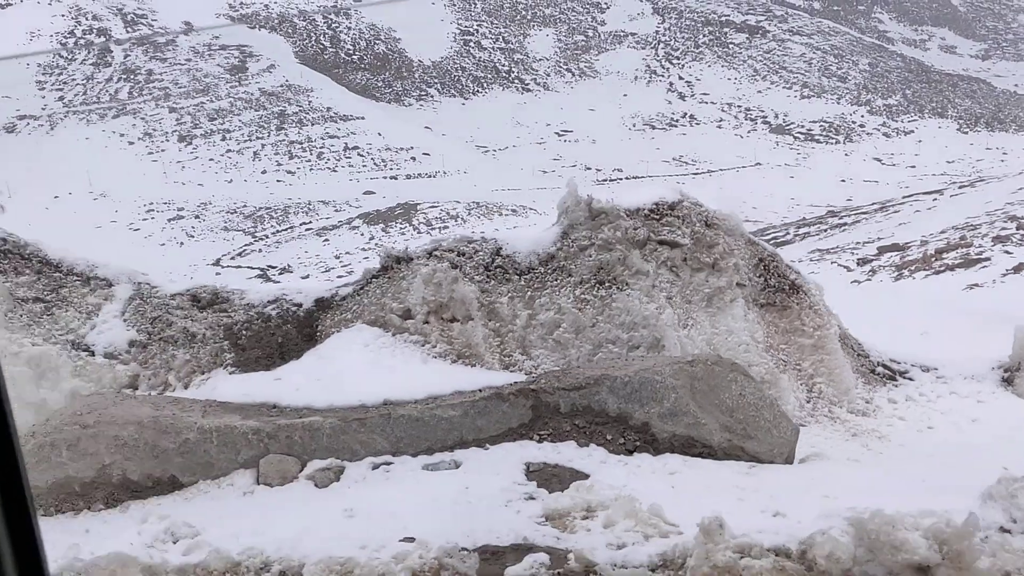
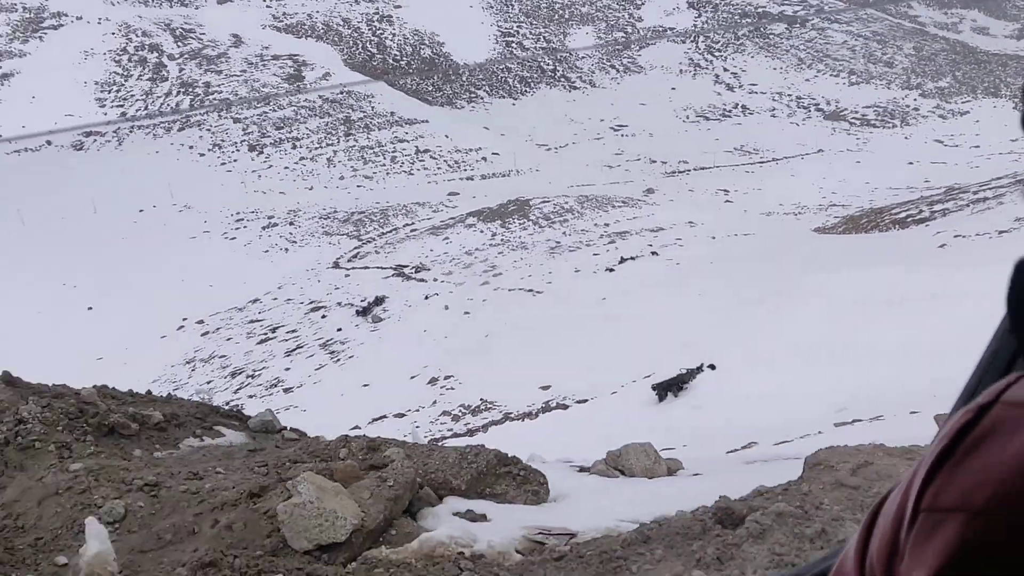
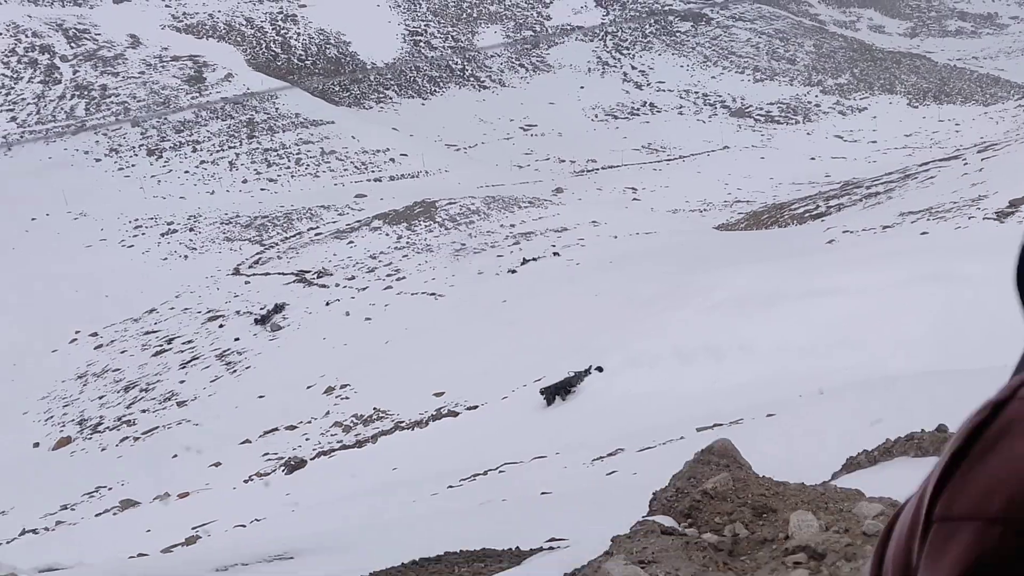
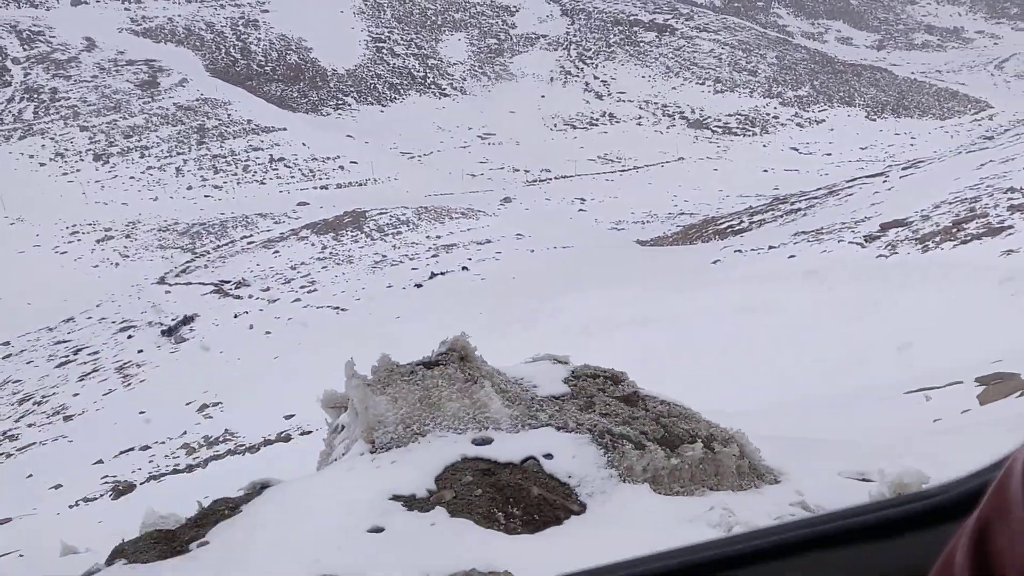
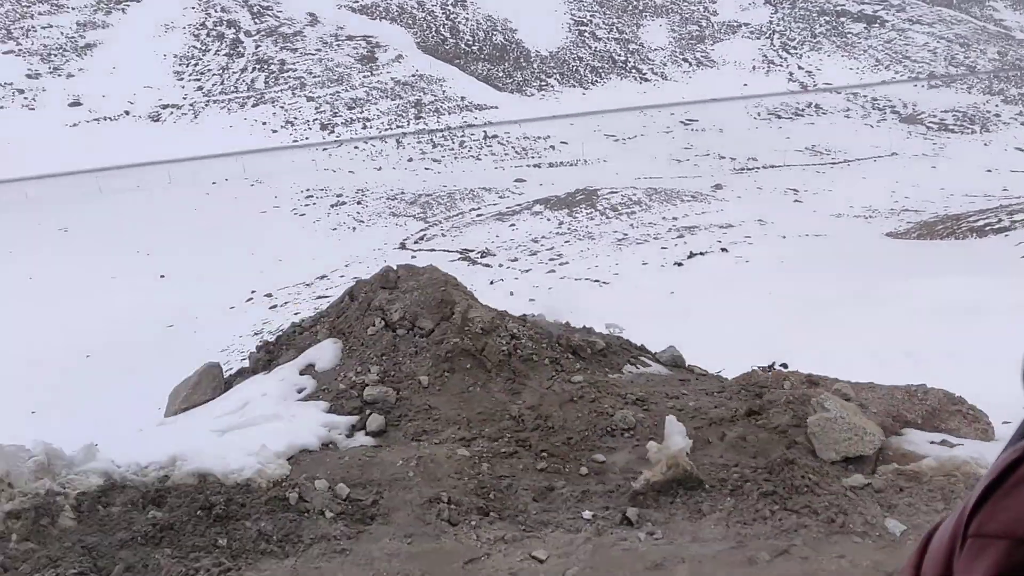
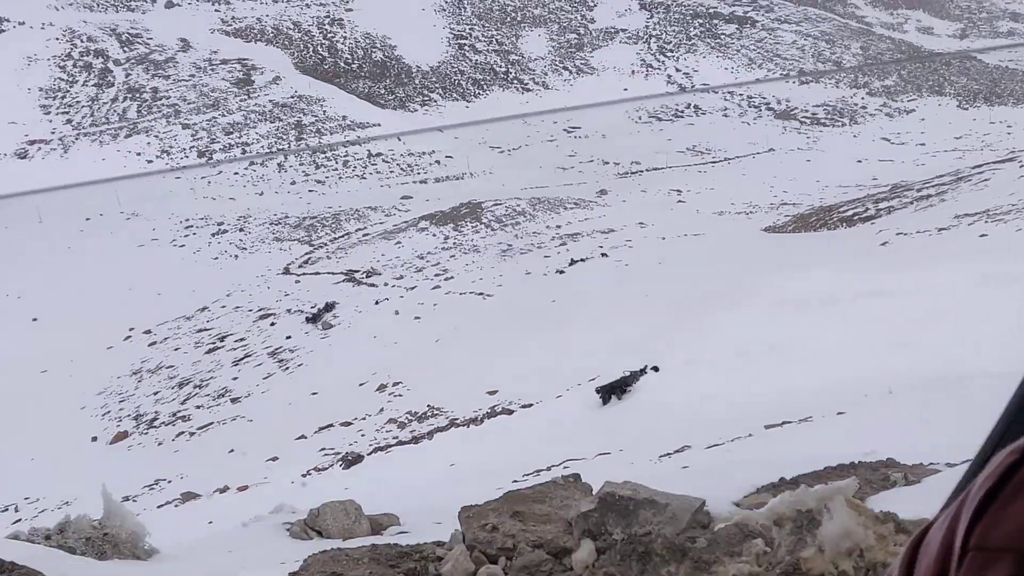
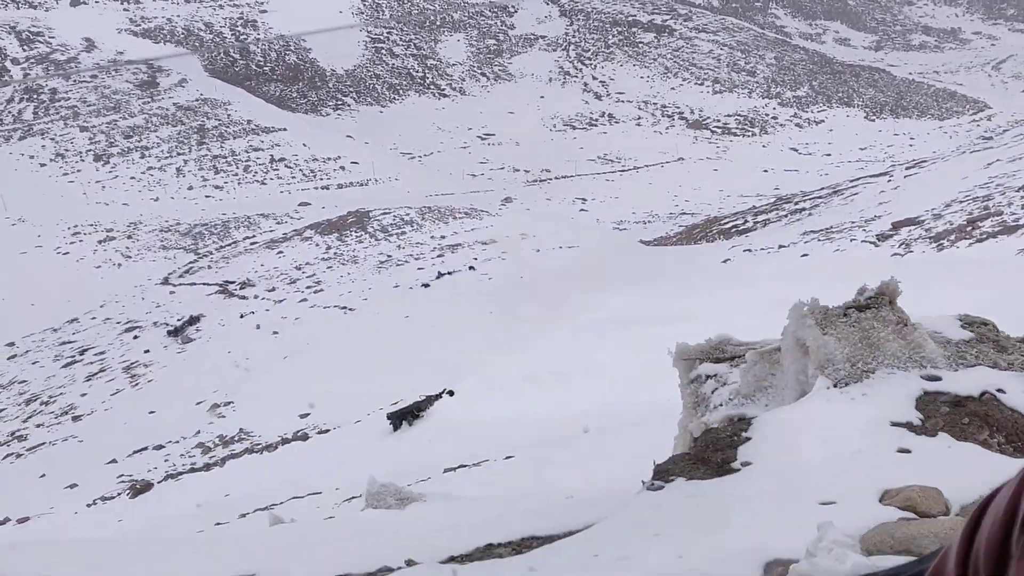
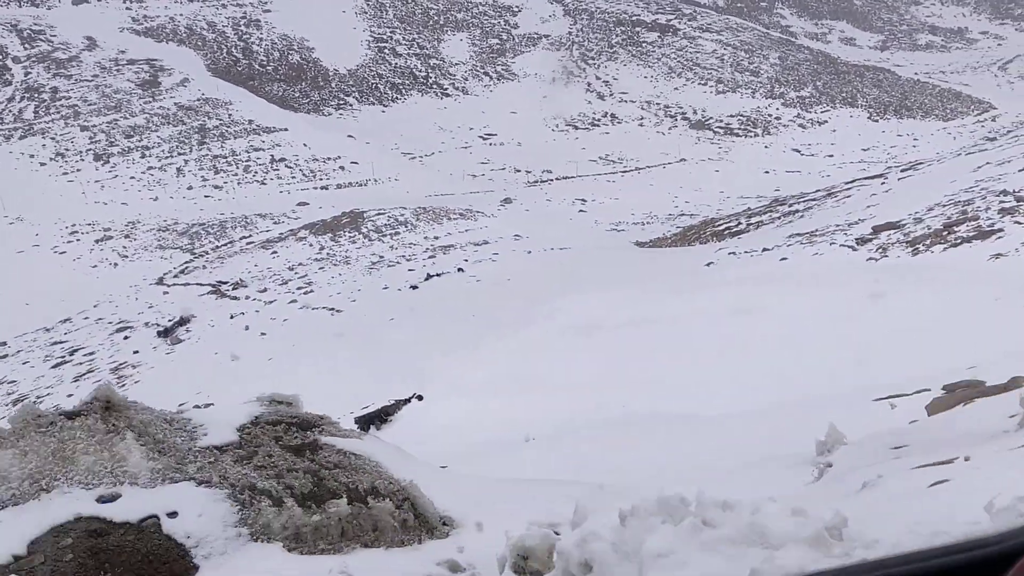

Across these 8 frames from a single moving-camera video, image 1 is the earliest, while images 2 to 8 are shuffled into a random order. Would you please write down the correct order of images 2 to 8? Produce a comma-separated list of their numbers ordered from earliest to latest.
8, 4, 7, 3, 6, 2, 5
